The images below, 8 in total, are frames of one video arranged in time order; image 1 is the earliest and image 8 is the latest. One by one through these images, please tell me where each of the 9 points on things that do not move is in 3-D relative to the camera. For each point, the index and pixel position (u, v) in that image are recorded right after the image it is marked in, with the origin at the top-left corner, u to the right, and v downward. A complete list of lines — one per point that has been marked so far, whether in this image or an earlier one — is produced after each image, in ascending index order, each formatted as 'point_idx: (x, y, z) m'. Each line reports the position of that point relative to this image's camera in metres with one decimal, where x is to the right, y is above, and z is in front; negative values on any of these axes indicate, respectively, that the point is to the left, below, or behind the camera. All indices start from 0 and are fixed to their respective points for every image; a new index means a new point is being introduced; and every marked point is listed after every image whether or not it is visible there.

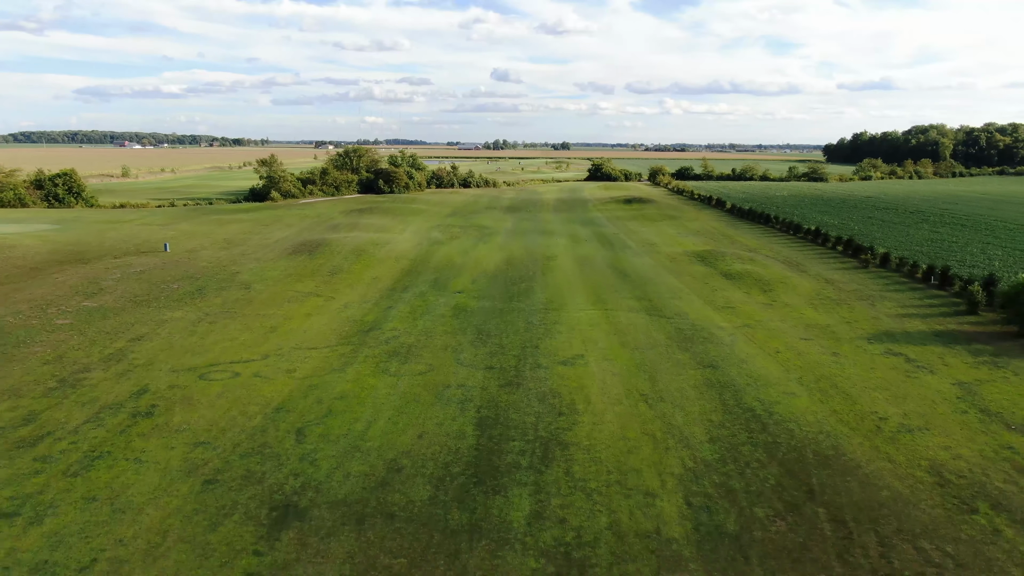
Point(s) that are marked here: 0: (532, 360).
0: (+0.6, -2.4, +19.9) m
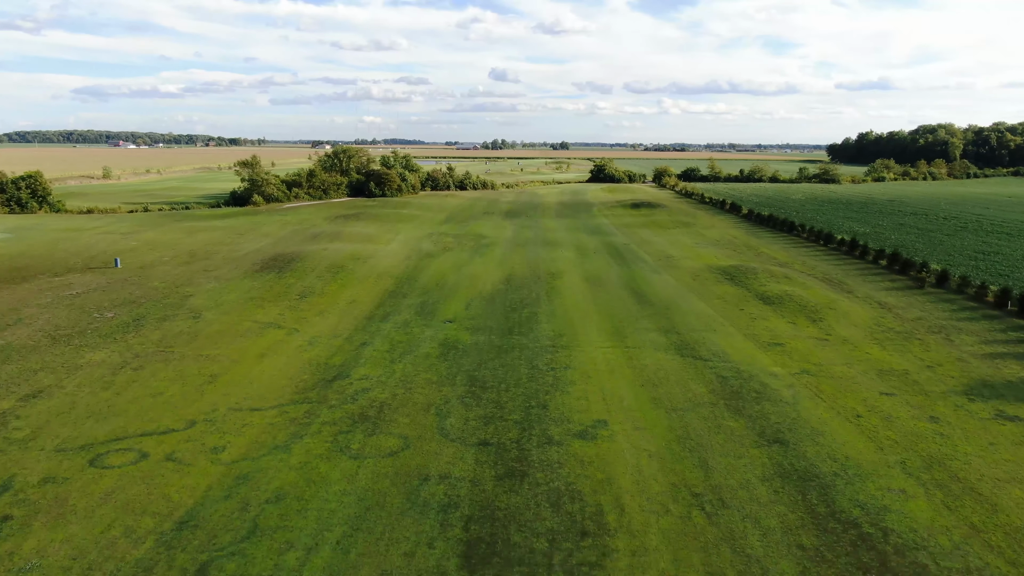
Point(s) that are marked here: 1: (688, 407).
0: (+0.7, -3.5, +15.1) m
1: (+4.8, -3.2, +16.6) m
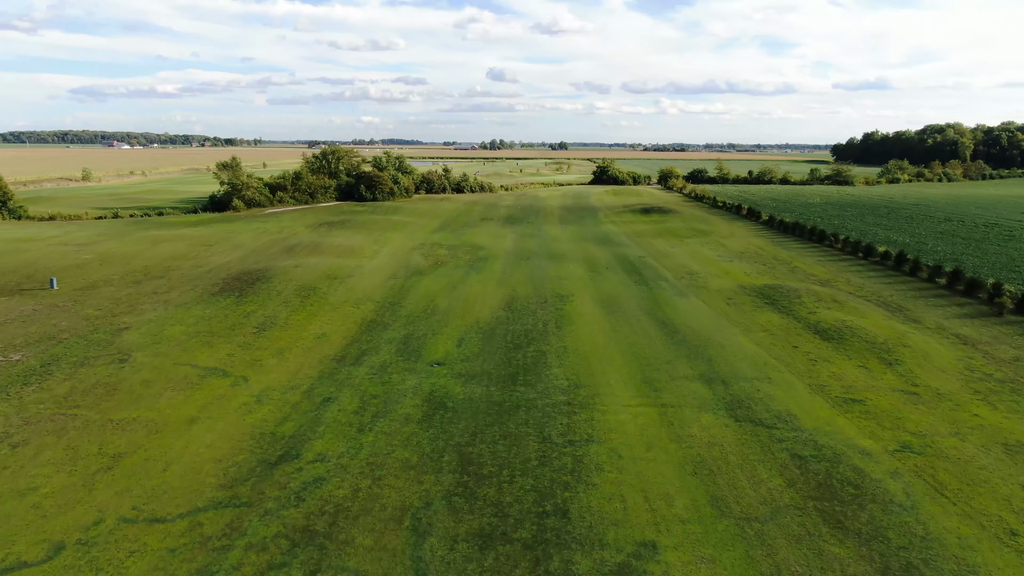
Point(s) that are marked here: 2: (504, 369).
0: (+0.8, -4.7, +10.3) m
1: (+4.9, -4.4, +11.8) m
2: (-0.3, -2.6, +19.8) m
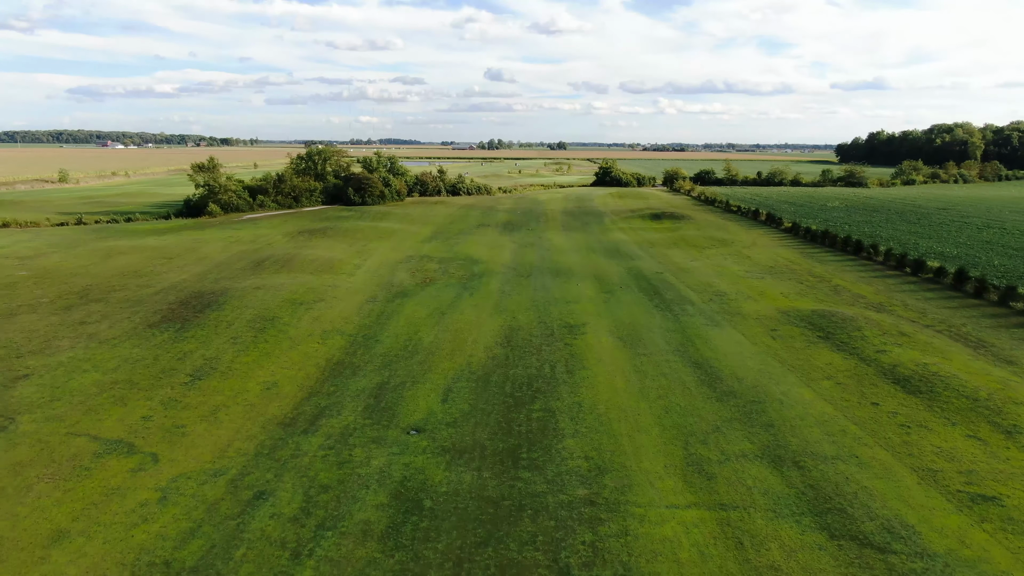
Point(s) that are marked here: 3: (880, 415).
0: (+0.8, -5.8, +5.6) m
1: (+5.0, -5.5, +7.1) m
2: (-0.2, -3.8, +15.1) m
3: (+9.7, -3.4, +16.1) m
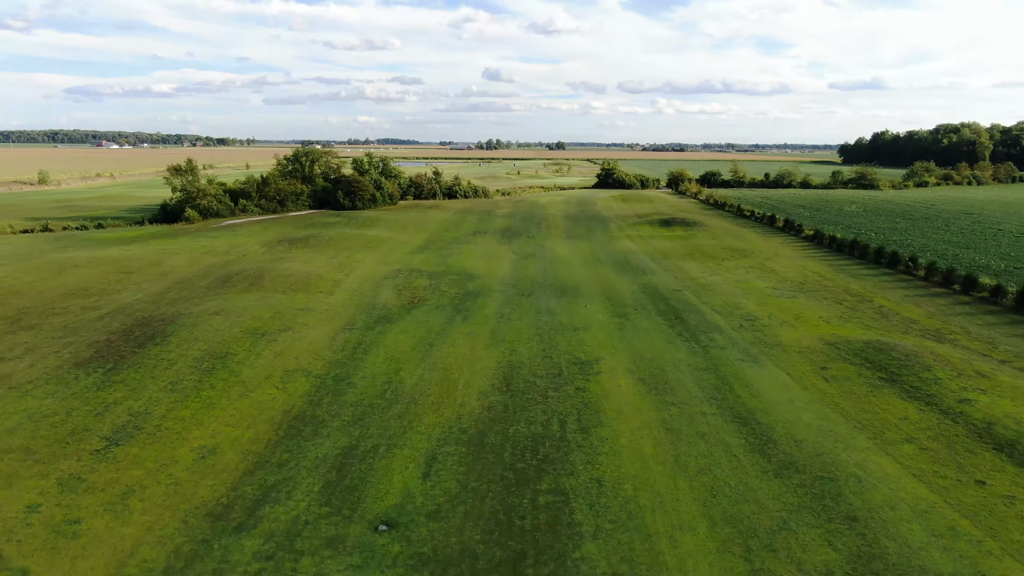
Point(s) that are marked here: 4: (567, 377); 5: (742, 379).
0: (+0.9, -6.8, +1.8) m
1: (+5.0, -6.5, +3.3) m
2: (-0.2, -4.7, +11.3) m
3: (+9.7, -4.3, +12.3) m
4: (+1.7, -2.8, +18.9) m
5: (+7.0, -2.8, +18.6) m
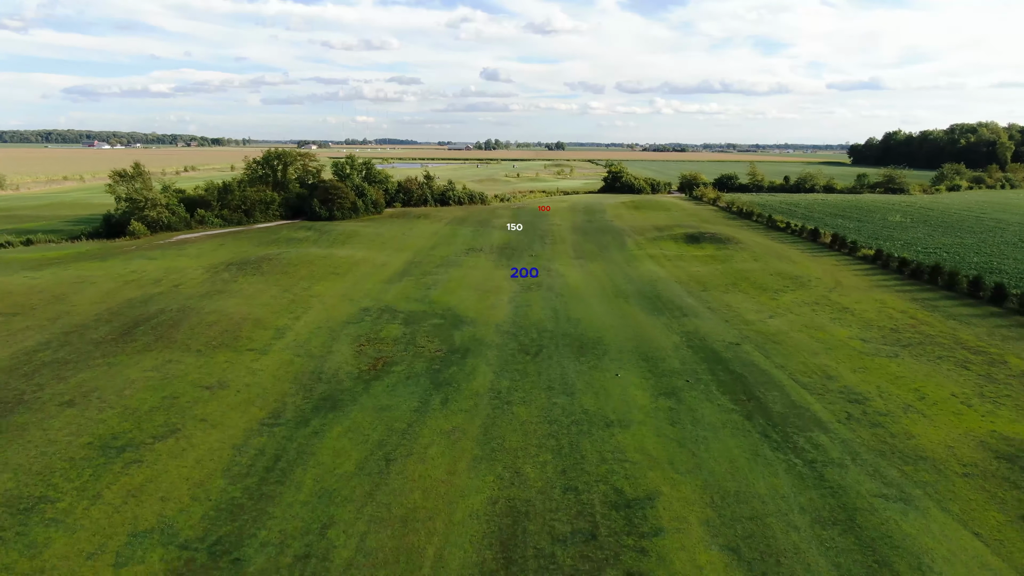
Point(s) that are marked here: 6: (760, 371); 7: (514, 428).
0: (+1.0, -8.7, -5.9) m
1: (+5.1, -8.4, -4.4) m
2: (-0.2, -6.7, +3.6) m
3: (+9.8, -6.2, +4.6) m
4: (+1.7, -4.7, +11.2) m
5: (+7.1, -4.8, +10.9) m
6: (+8.0, -2.7, +19.5) m
7: (0.0, -3.6, +15.6) m
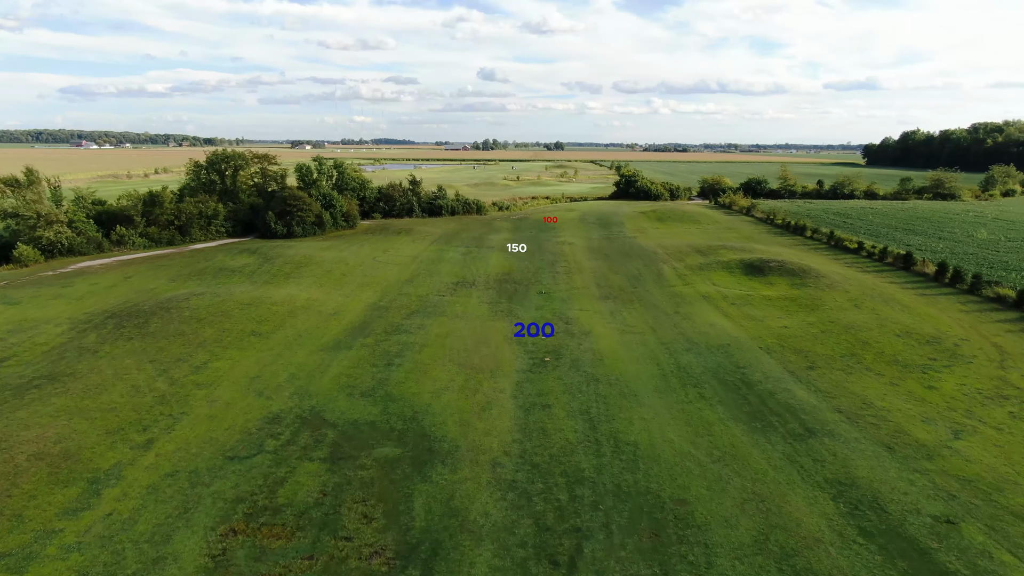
0: (+1.3, -11.2, -16.5) m
1: (+5.4, -10.9, -14.9) m
2: (+0.1, -9.1, -7.0) m
3: (+10.1, -8.7, -5.9) m
4: (+2.0, -7.2, +0.6) m
5: (+7.3, -7.2, +0.3) m
6: (+8.2, -5.1, +9.0) m
7: (+0.2, -6.1, +5.0) m
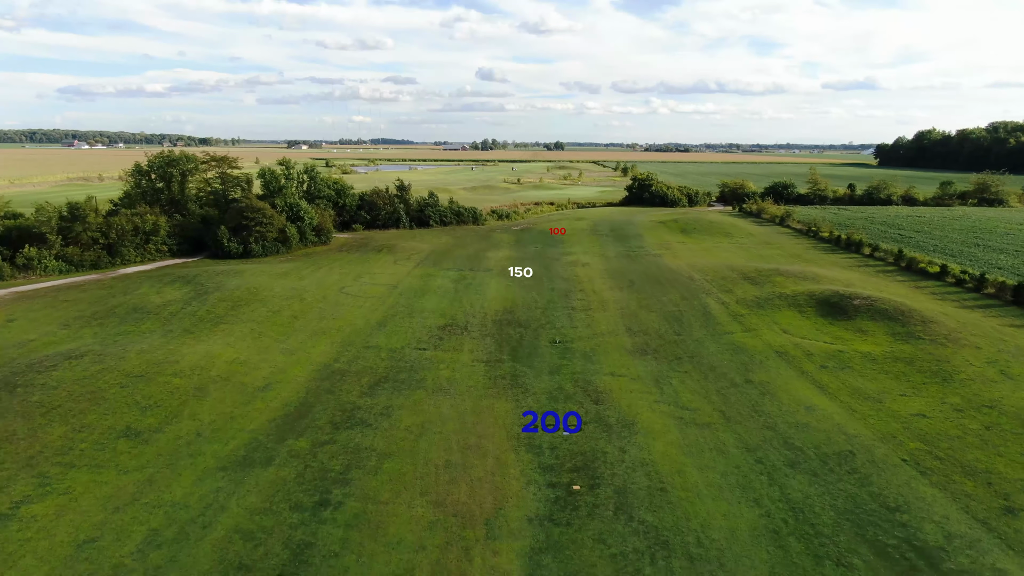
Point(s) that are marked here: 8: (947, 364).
0: (+1.6, -13.1, -24.2) m
1: (+5.7, -12.7, -22.6) m
2: (+0.4, -11.0, -14.7) m
3: (+10.3, -10.6, -13.6) m
4: (+2.2, -9.0, -7.1) m
5: (+7.6, -9.1, -7.3) m
6: (+8.4, -7.0, +1.3) m
7: (+0.5, -8.0, -2.7) m
8: (+13.6, -2.3, +19.2) m
